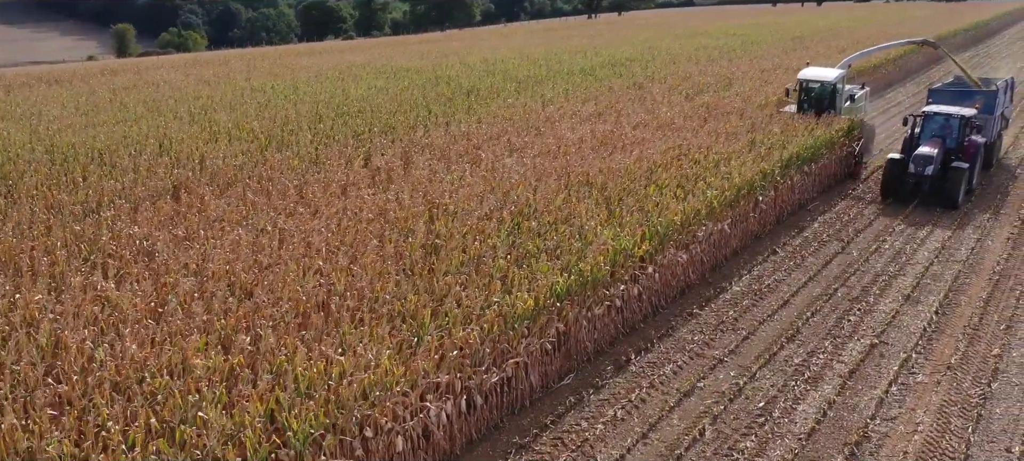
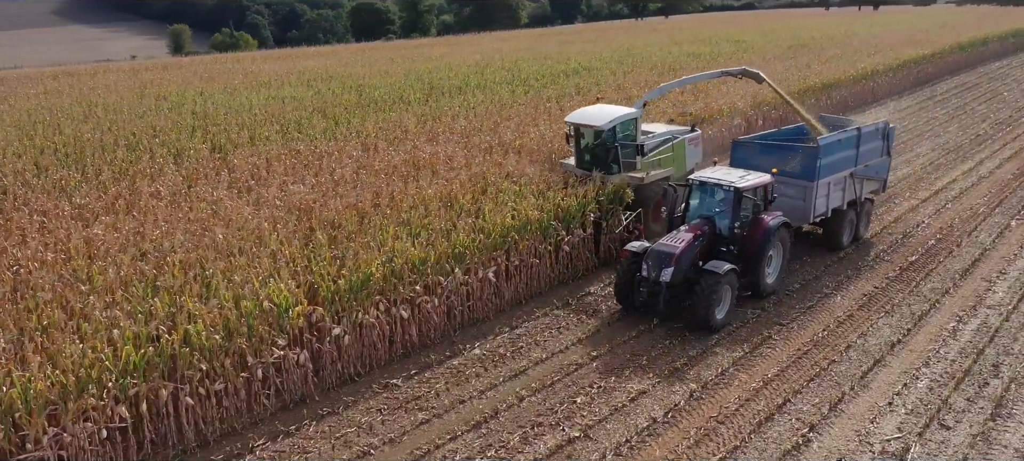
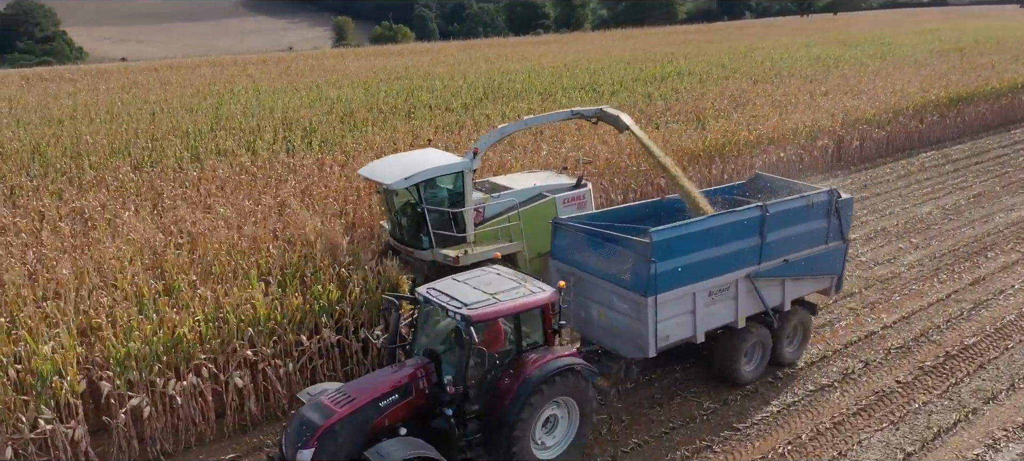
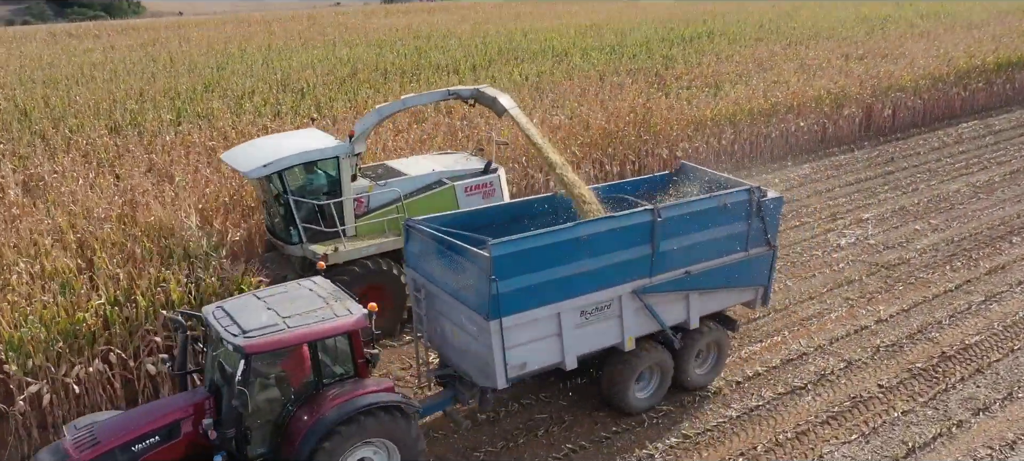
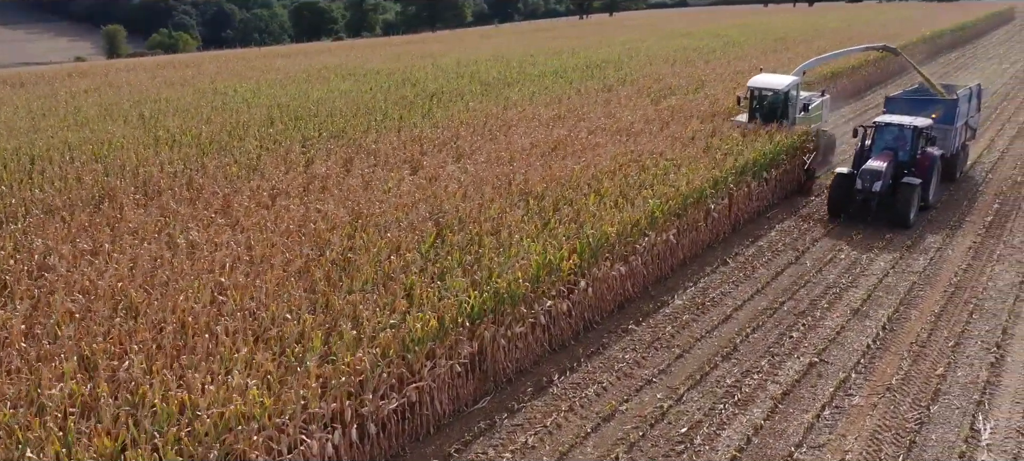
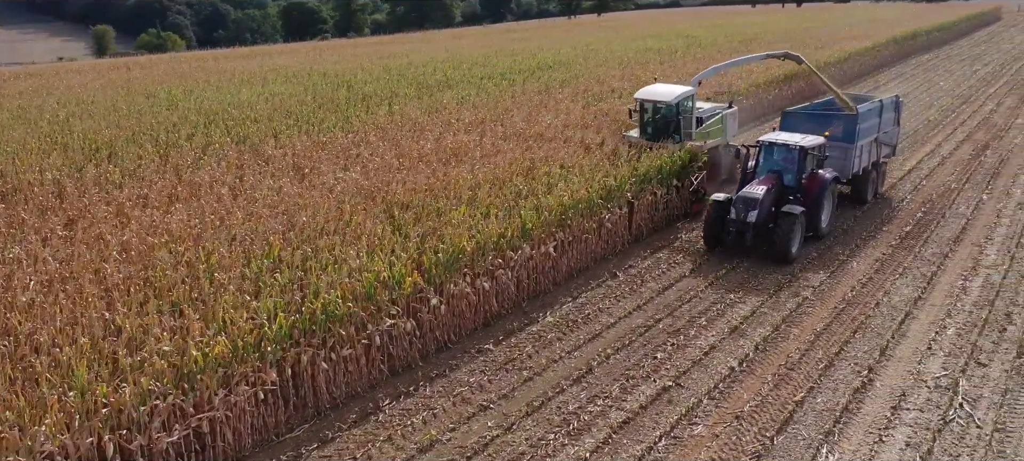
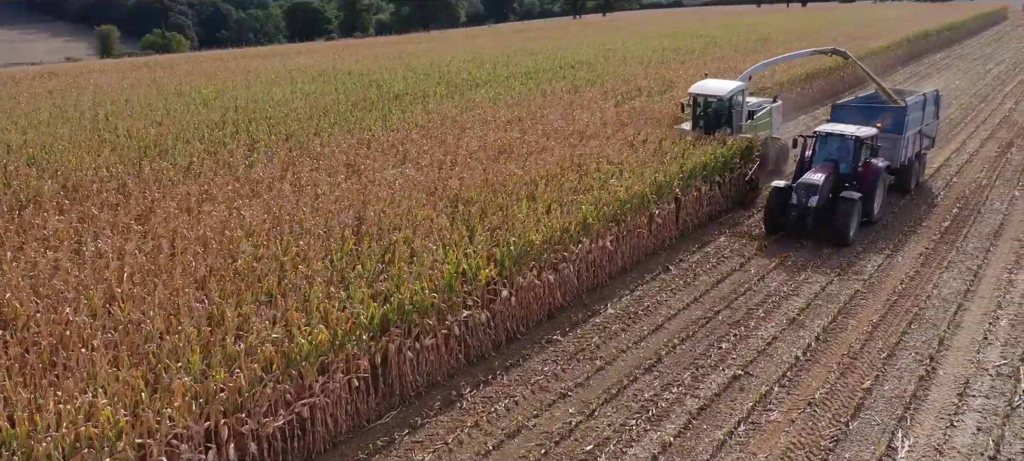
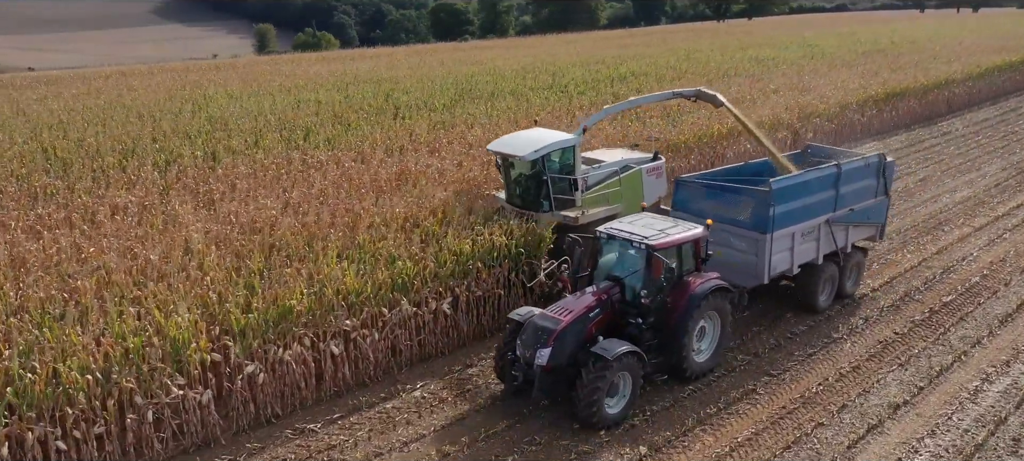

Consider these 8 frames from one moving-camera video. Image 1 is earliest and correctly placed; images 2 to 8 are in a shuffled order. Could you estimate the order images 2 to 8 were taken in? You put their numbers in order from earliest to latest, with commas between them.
5, 7, 6, 2, 8, 3, 4
